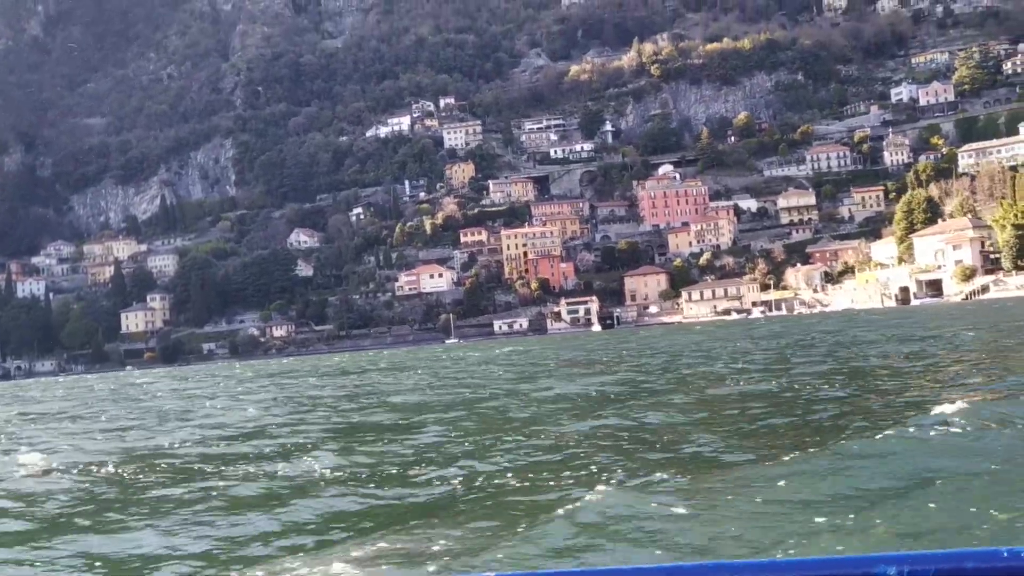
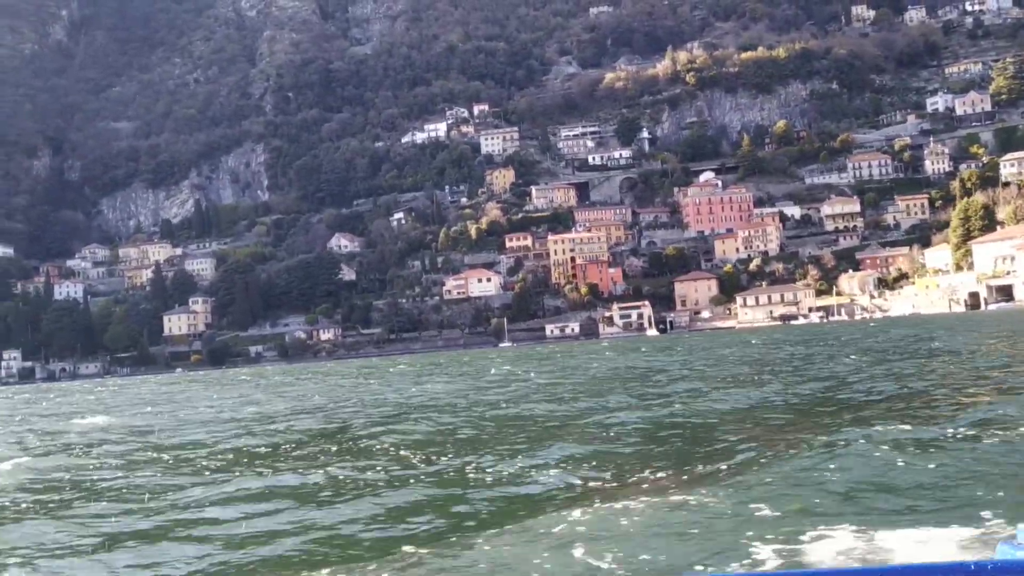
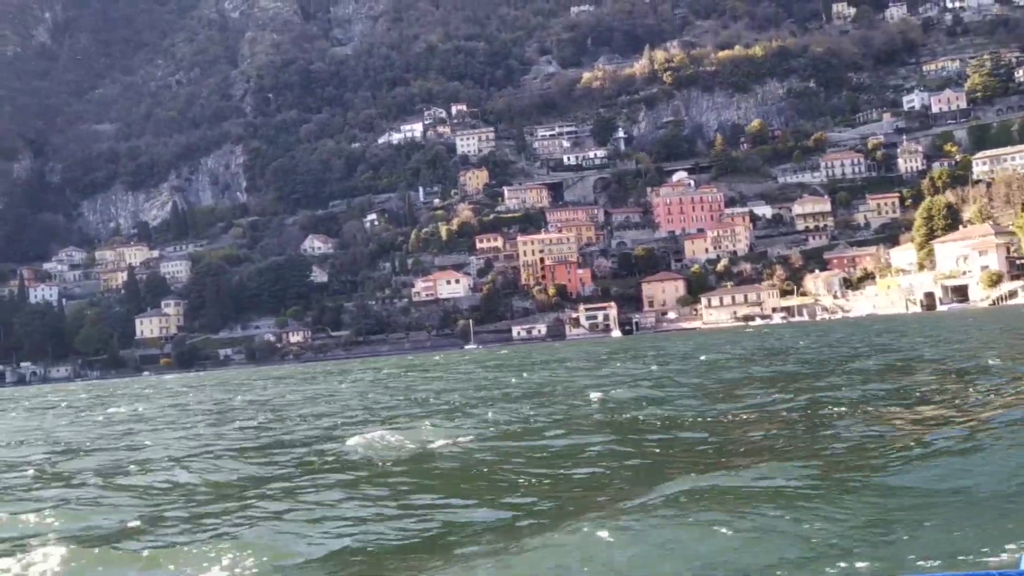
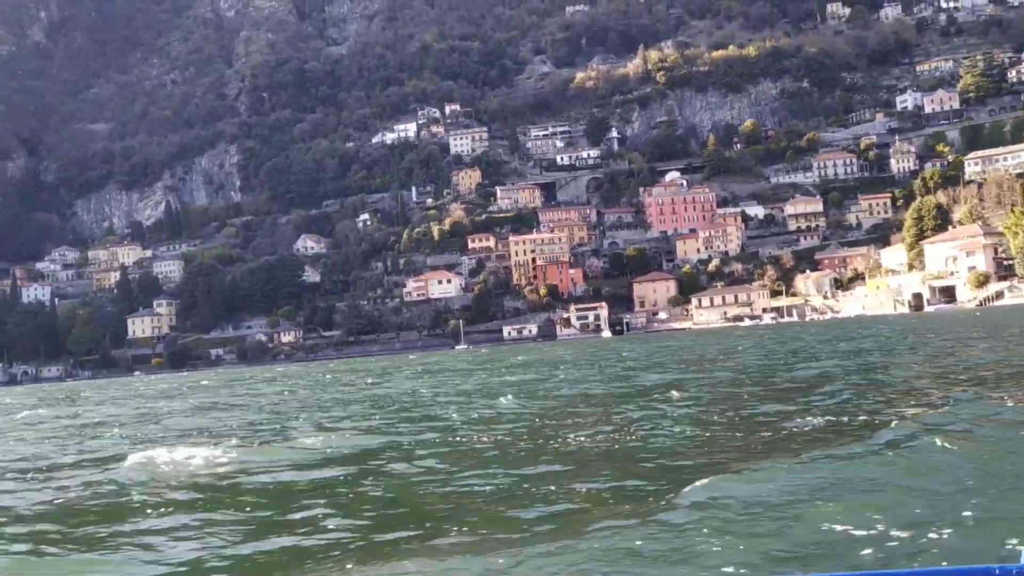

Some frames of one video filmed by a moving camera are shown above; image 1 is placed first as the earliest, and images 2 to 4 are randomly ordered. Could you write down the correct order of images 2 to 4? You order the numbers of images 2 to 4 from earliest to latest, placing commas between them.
4, 3, 2
